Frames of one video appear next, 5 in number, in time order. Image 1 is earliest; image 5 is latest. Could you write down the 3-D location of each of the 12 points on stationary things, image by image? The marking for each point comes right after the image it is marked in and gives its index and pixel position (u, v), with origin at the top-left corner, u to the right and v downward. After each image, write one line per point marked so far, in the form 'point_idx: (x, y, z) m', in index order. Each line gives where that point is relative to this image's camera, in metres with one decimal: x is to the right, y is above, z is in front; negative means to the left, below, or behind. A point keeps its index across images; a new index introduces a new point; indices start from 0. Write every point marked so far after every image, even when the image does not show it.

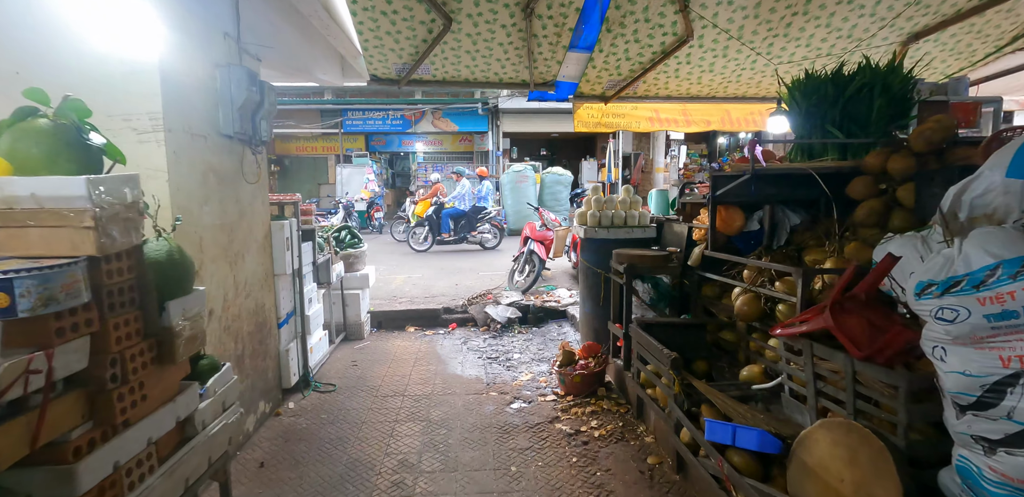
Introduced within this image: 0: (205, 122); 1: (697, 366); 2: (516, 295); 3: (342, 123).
0: (-1.4, +0.6, +2.2) m
1: (+1.1, -0.7, +2.7) m
2: (0.0, -0.5, +5.1) m
3: (-5.1, +3.8, +14.0) m
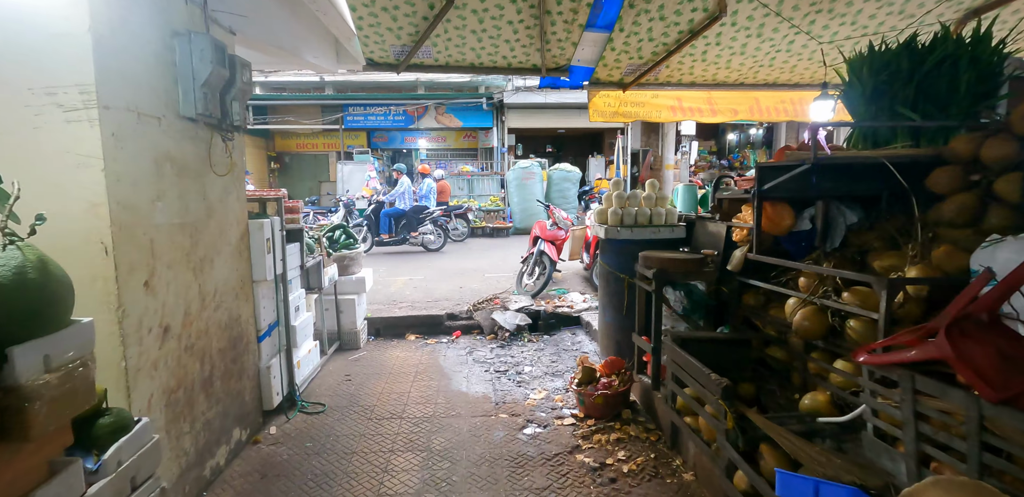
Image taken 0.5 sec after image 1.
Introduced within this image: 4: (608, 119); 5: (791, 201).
0: (-1.4, +0.6, +1.8) m
1: (+1.1, -0.7, +2.3) m
2: (+0.1, -0.5, +4.7) m
3: (-4.9, +3.8, +13.7) m
4: (+0.9, +1.2, +4.4) m
5: (+1.5, +0.3, +2.6) m
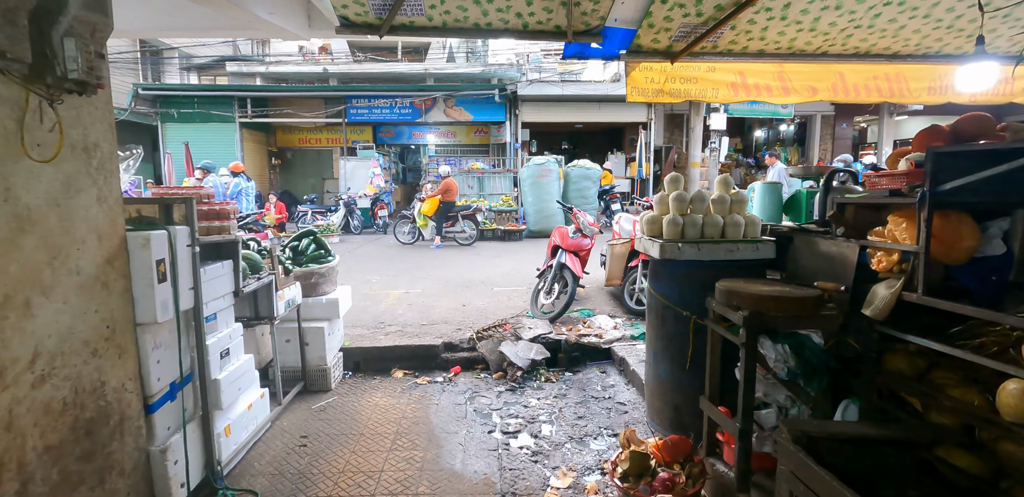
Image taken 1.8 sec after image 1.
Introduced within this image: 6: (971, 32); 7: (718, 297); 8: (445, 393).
0: (-1.3, +0.5, +0.9) m
1: (+1.2, -0.8, +1.4) m
2: (+0.2, -0.6, +3.8) m
3: (-4.5, +3.8, +12.9) m
4: (+1.0, +1.1, +3.5) m
5: (+1.6, +0.1, +1.6) m
6: (+3.0, +1.4, +3.0) m
7: (+0.9, -0.2, +1.9) m
8: (-0.4, -1.0, +3.1) m
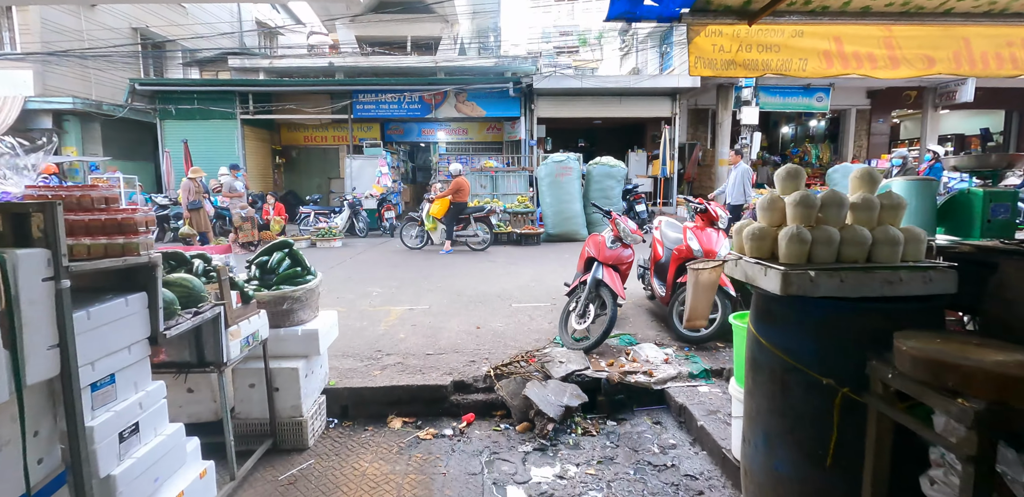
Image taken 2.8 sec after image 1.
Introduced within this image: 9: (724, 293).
0: (-1.2, +0.4, +0.2) m
1: (+1.3, -0.9, +0.6) m
2: (+0.4, -0.7, +3.0) m
3: (-4.1, +3.7, +12.2) m
4: (+1.2, +1.0, +2.7) m
5: (+1.7, 0.0, +0.8) m
6: (+3.1, +1.3, +2.2) m
7: (+1.0, -0.3, +1.2) m
8: (-0.3, -1.0, +2.4) m
9: (+1.5, -0.3, +3.3) m
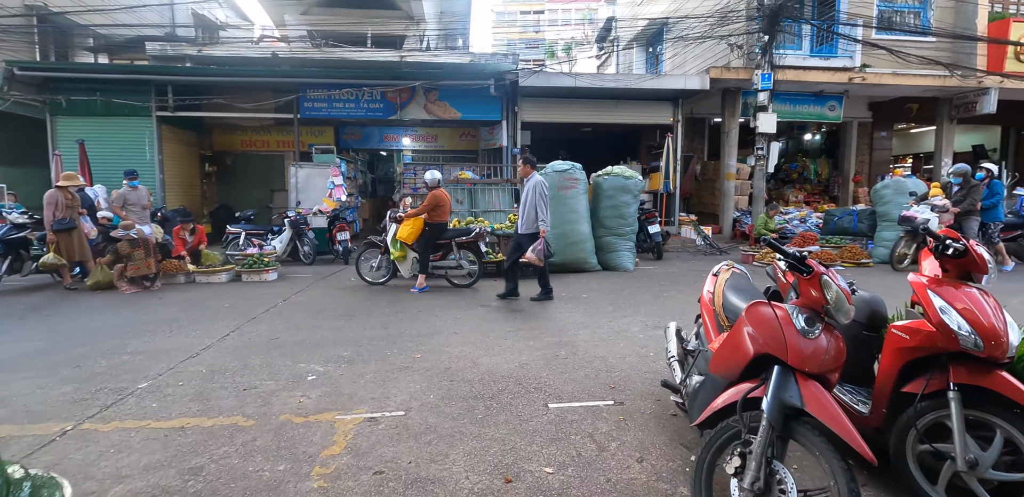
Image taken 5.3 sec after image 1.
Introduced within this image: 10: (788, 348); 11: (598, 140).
0: (-0.7, +0.2, -1.7) m
1: (+1.8, -1.1, -1.1) m
2: (+0.7, -1.0, +1.2) m
3: (-4.6, +3.1, +10.1) m
4: (+1.5, +0.7, +1.0) m
5: (+2.2, -0.2, -0.8) m
6: (+3.5, +1.0, +0.7) m
7: (+1.4, -0.5, -0.6) m
8: (+0.1, -1.3, +0.5) m
9: (+1.8, -0.6, +1.6) m
10: (+0.9, -0.3, +1.5) m
11: (+2.5, +3.1, +13.3) m
